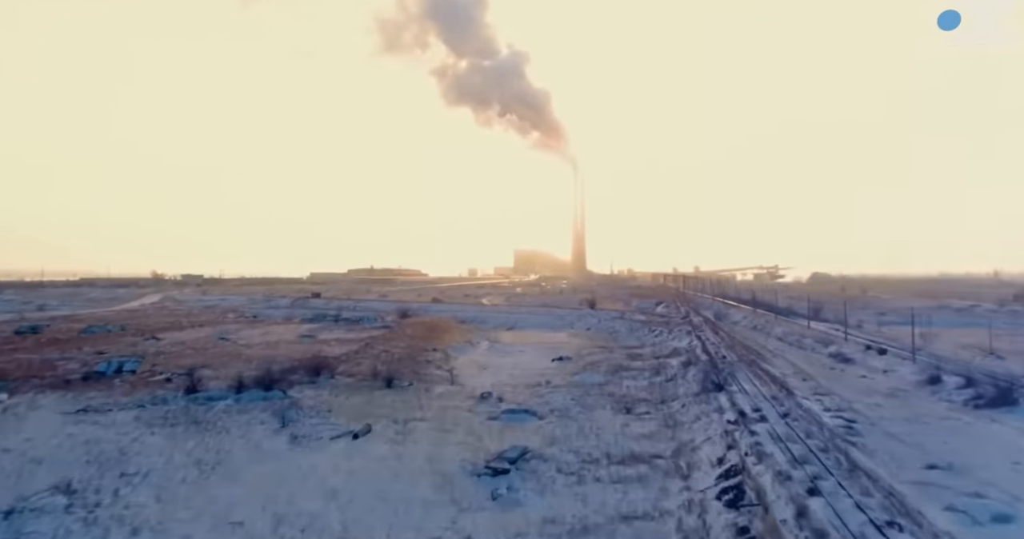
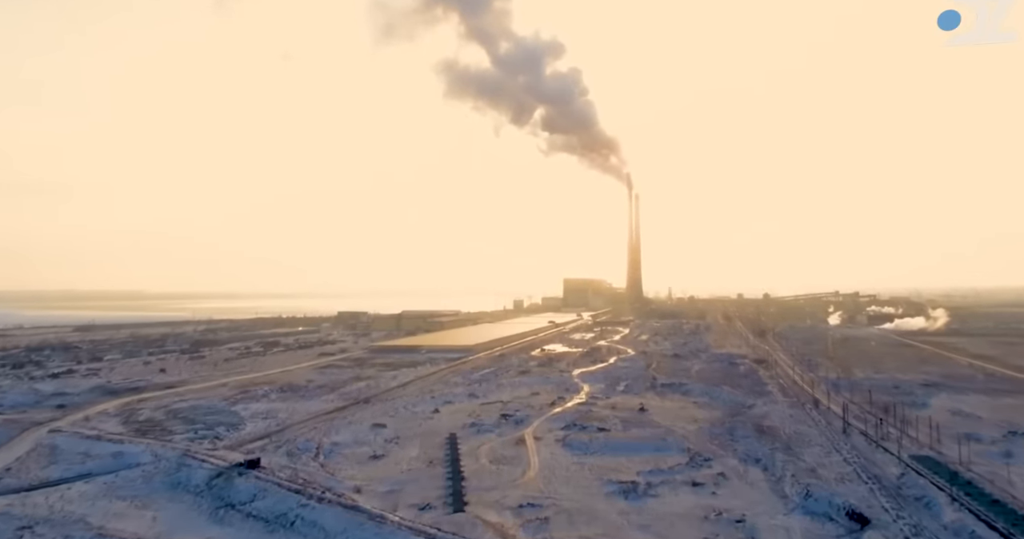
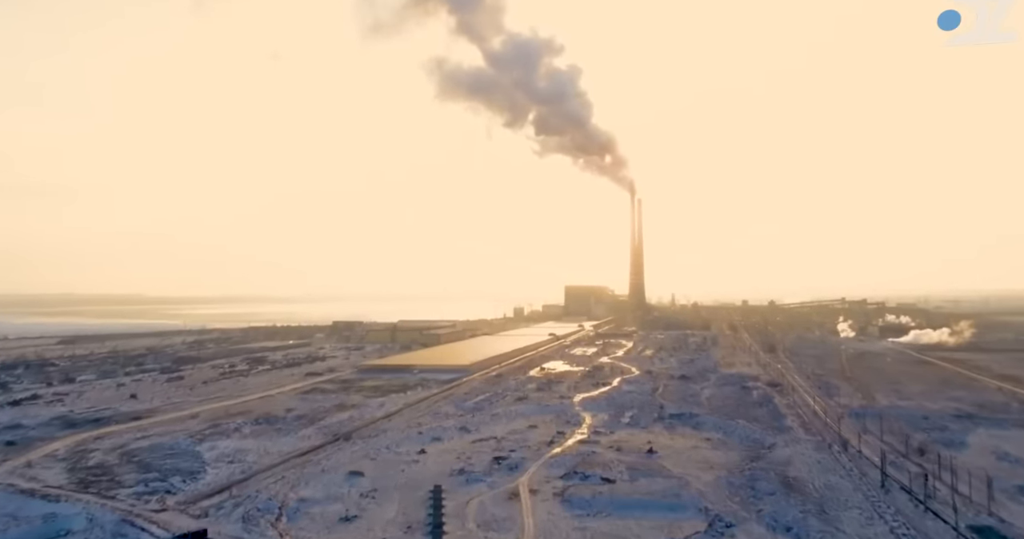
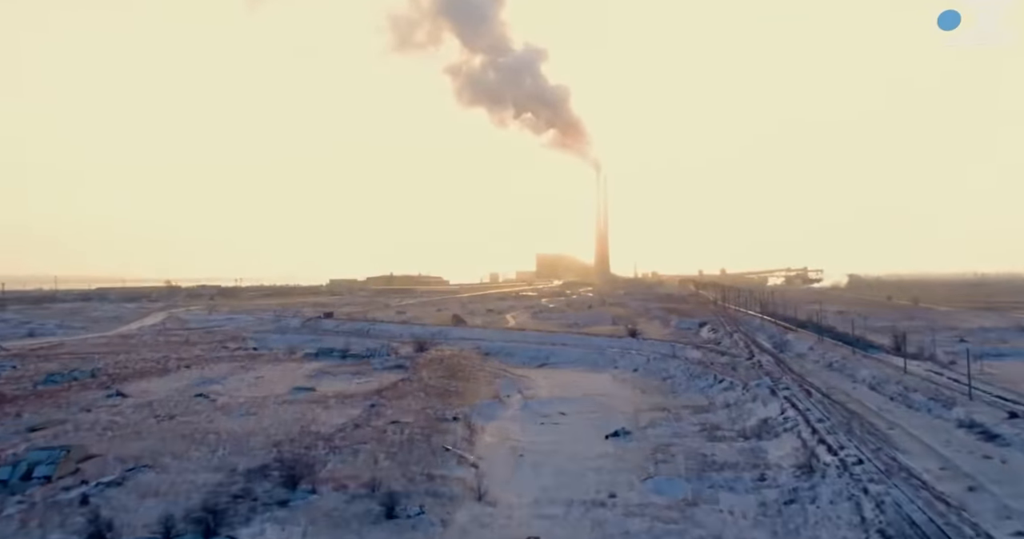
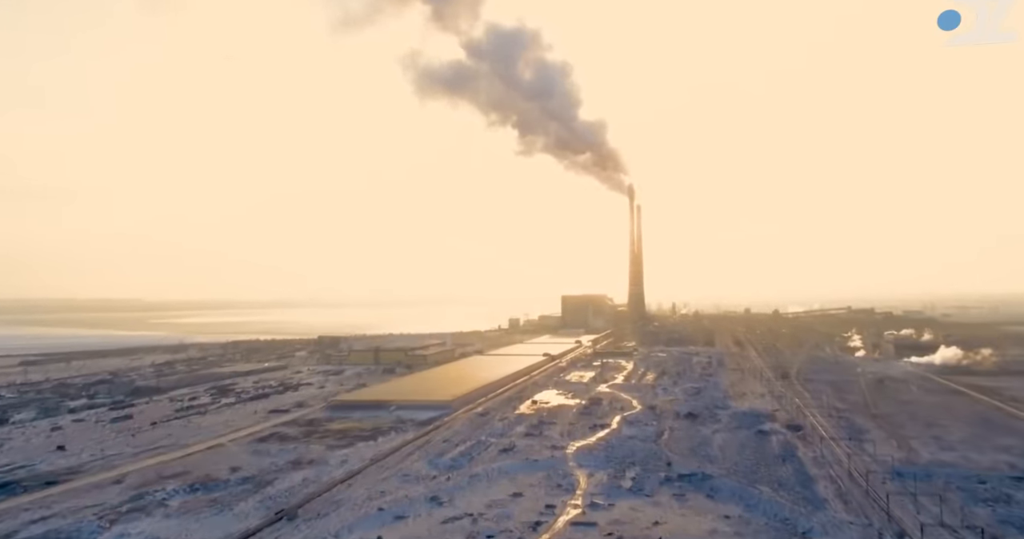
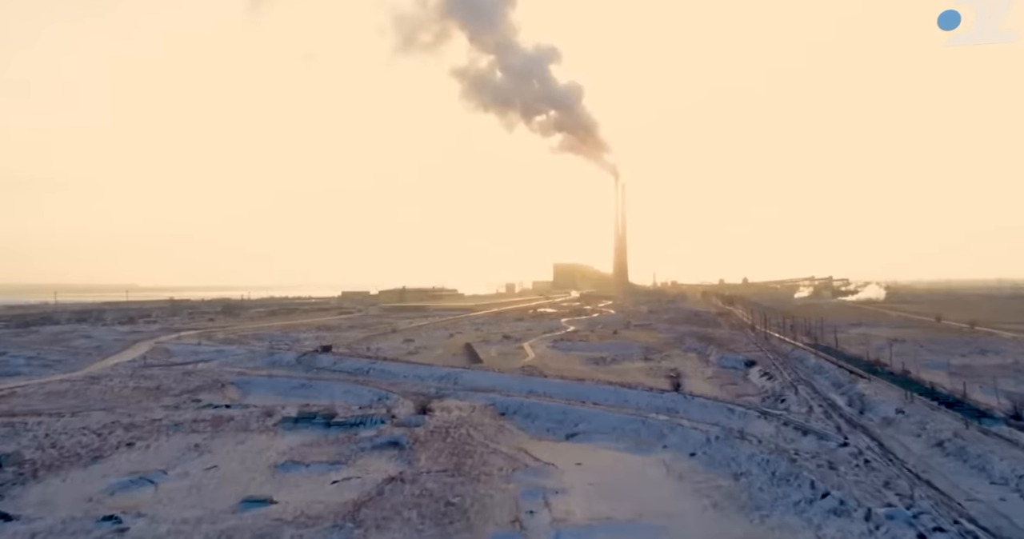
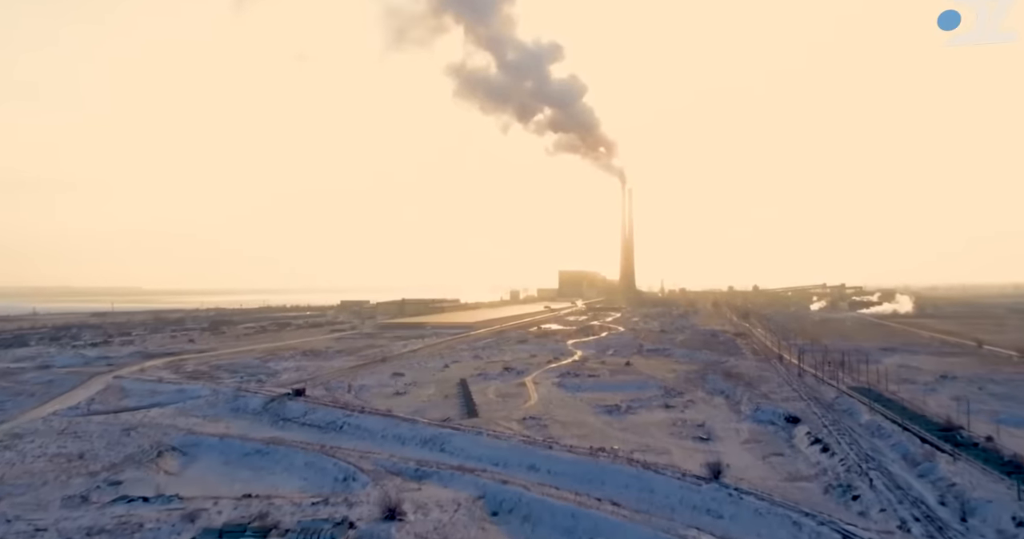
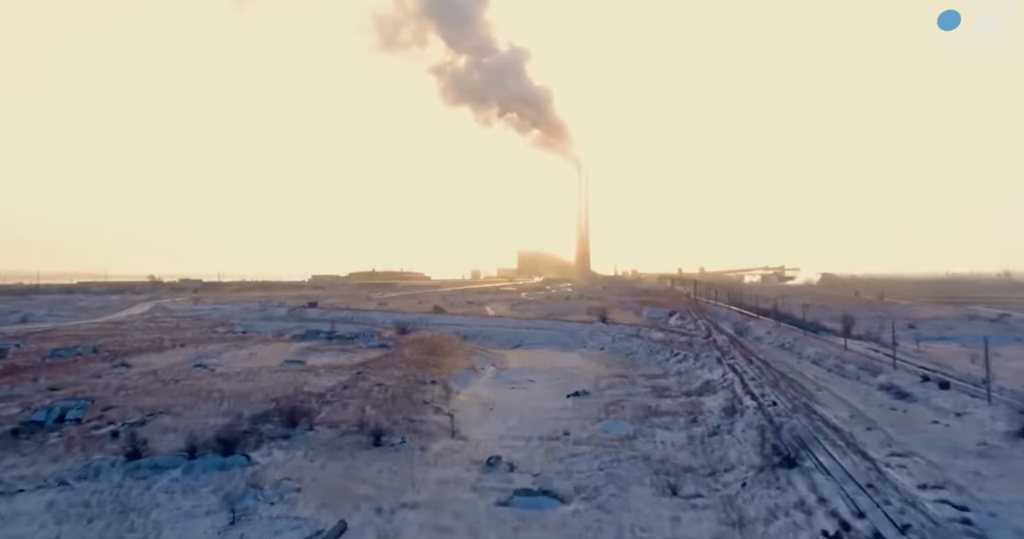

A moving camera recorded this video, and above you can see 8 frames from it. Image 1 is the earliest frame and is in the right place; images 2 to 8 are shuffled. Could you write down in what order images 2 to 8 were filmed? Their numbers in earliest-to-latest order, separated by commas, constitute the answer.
8, 4, 6, 7, 2, 3, 5
